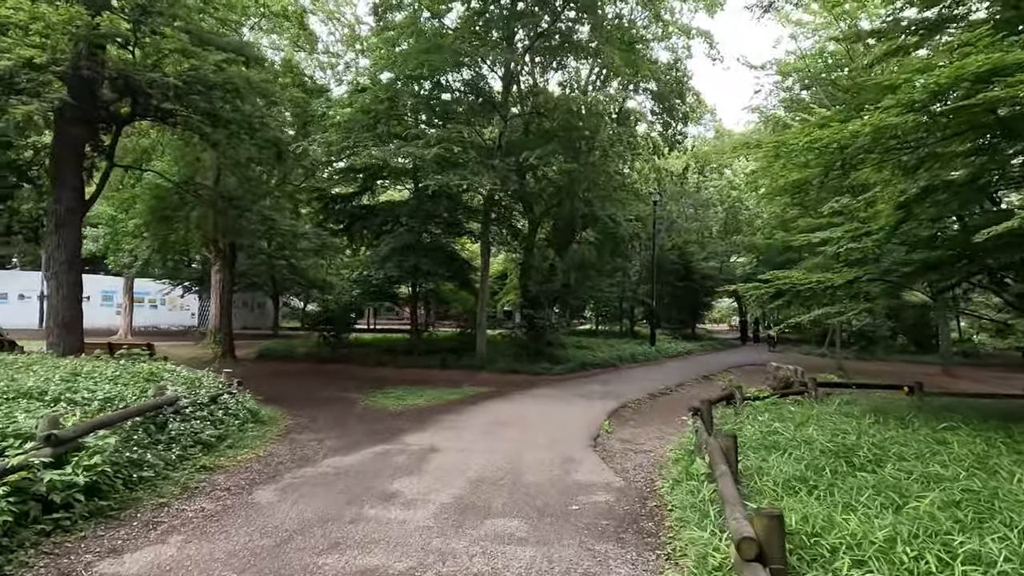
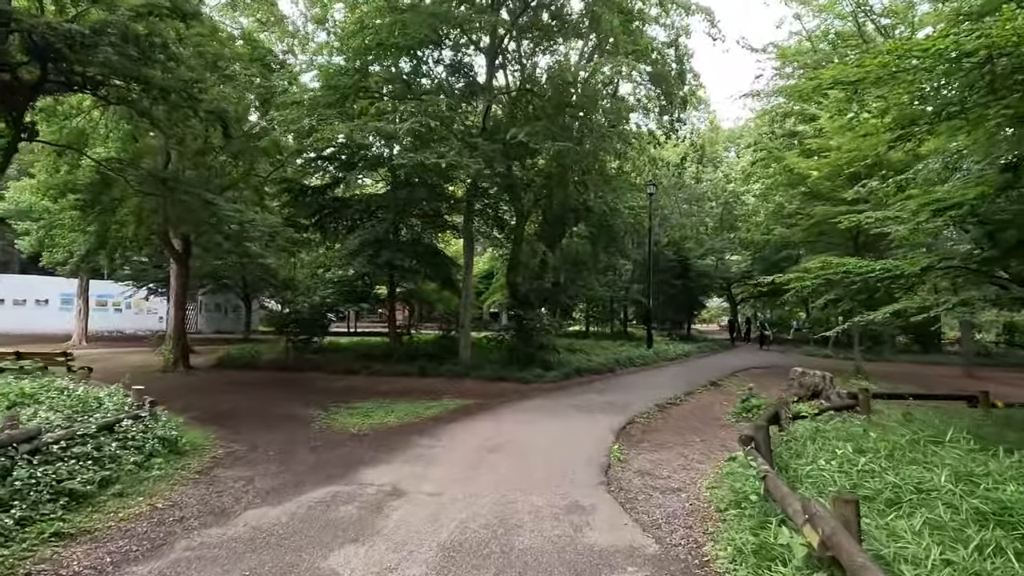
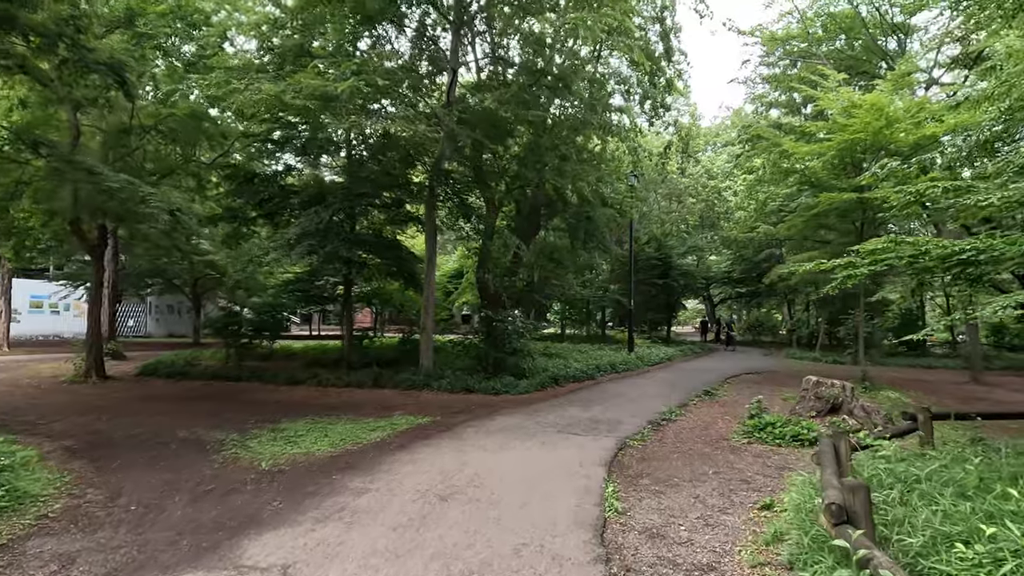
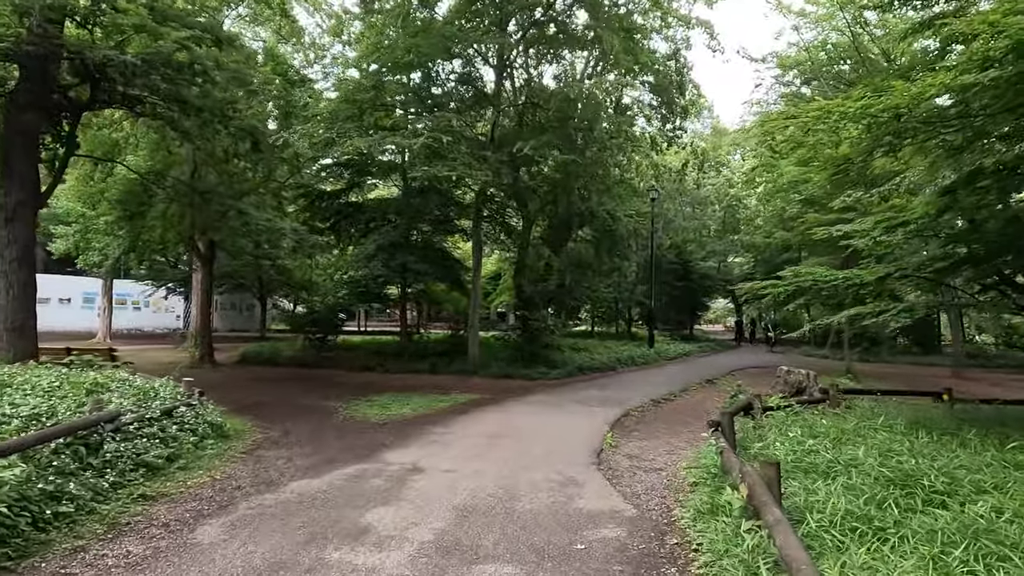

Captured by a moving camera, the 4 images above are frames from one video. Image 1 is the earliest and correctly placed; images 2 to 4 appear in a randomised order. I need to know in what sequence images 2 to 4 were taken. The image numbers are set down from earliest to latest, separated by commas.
4, 2, 3
